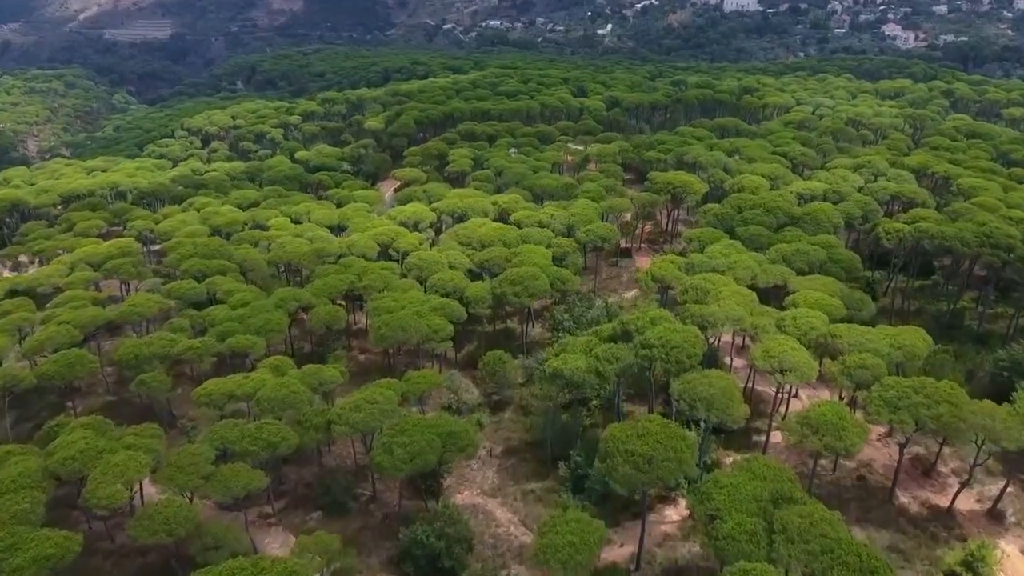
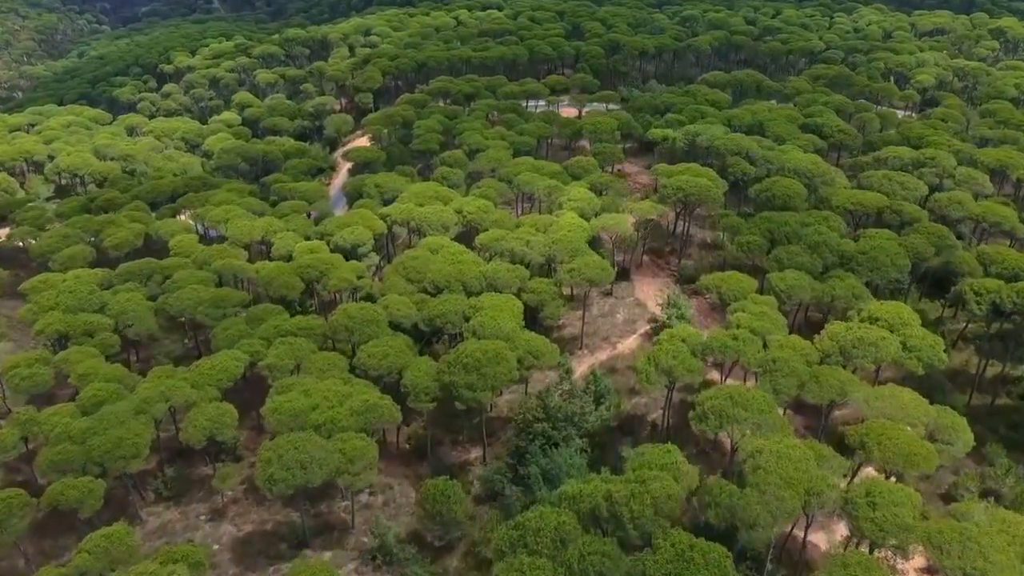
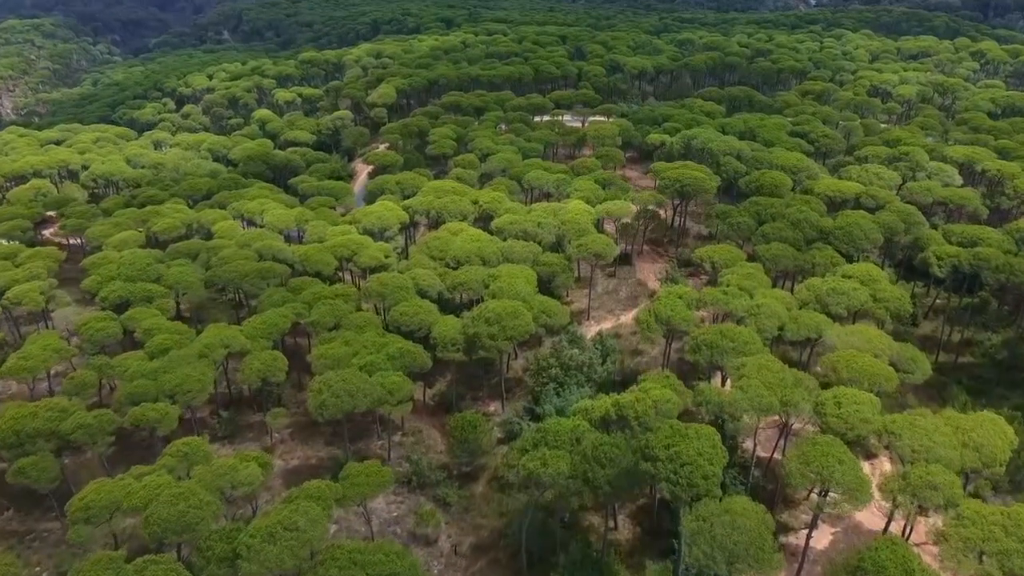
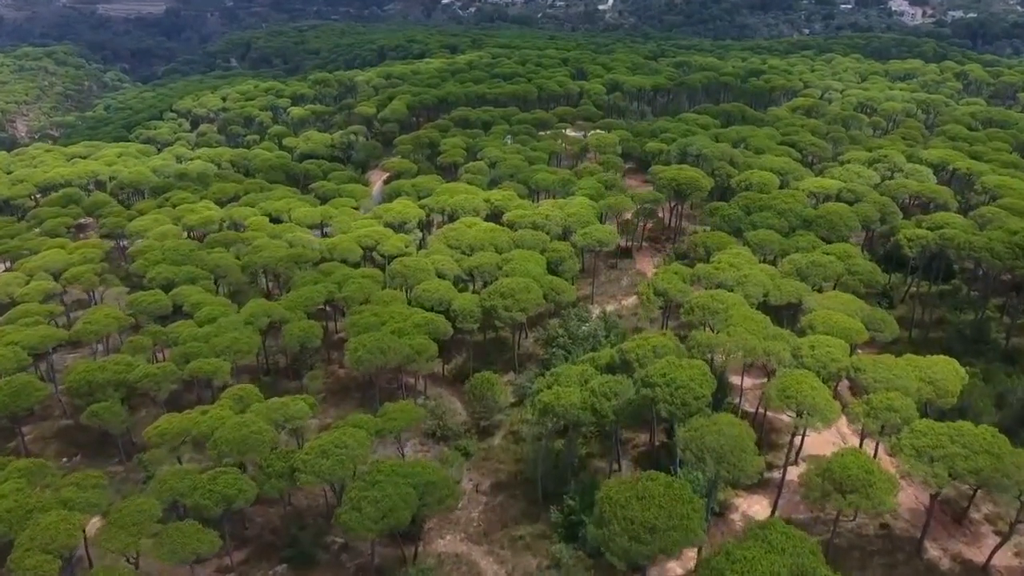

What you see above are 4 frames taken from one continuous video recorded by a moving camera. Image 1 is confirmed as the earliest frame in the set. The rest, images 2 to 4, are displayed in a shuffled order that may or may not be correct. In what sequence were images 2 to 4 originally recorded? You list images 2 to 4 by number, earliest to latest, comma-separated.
4, 3, 2
